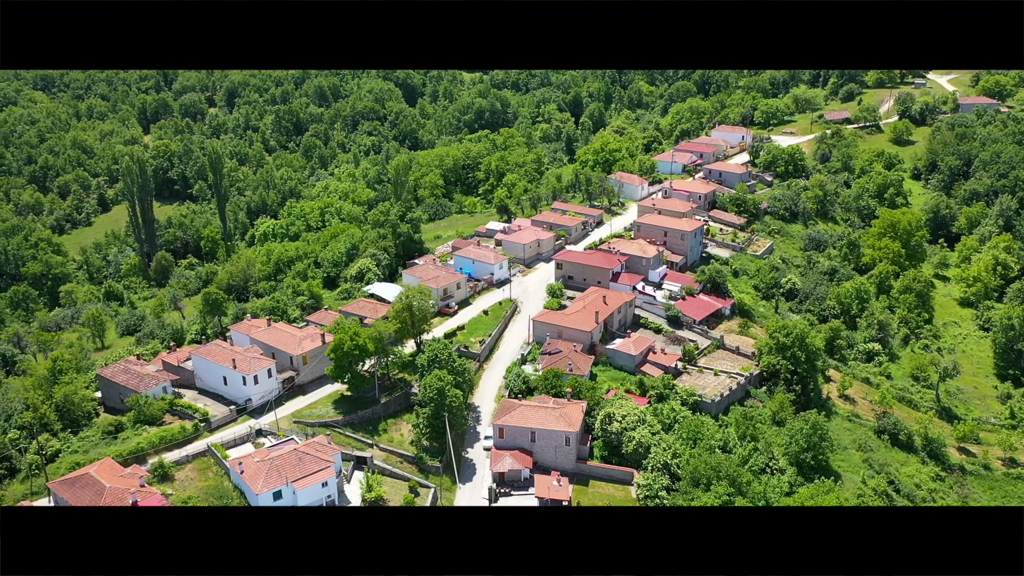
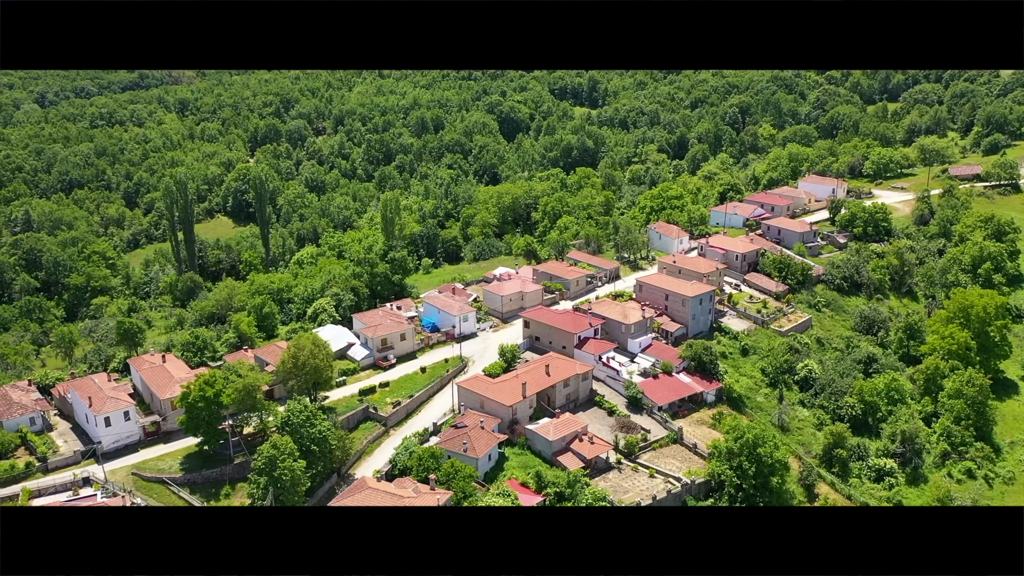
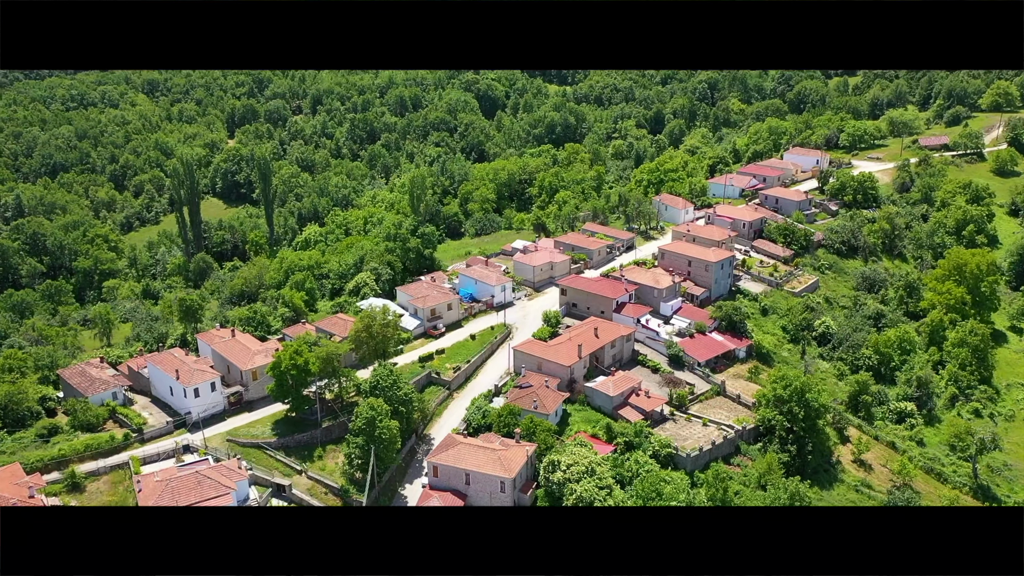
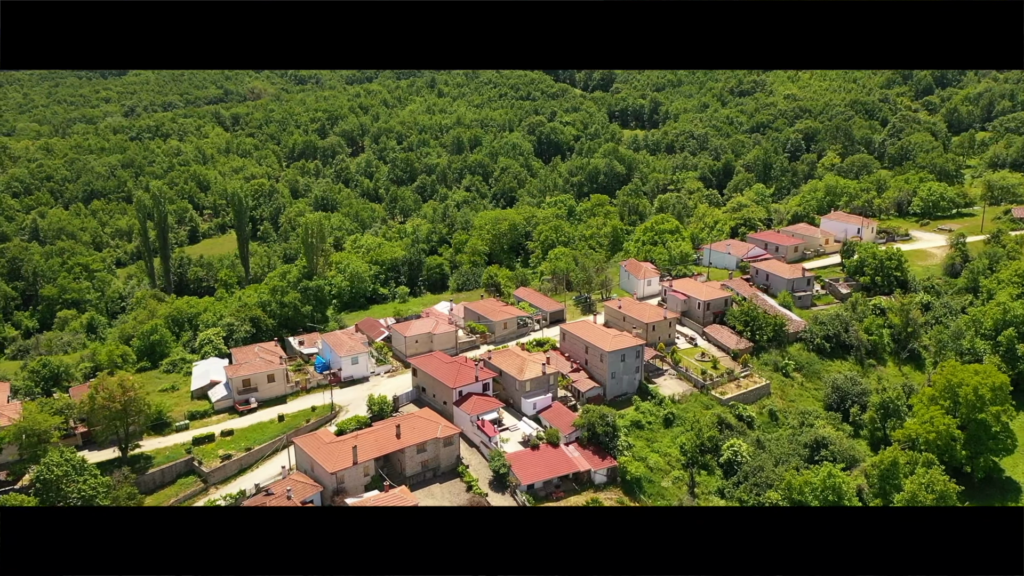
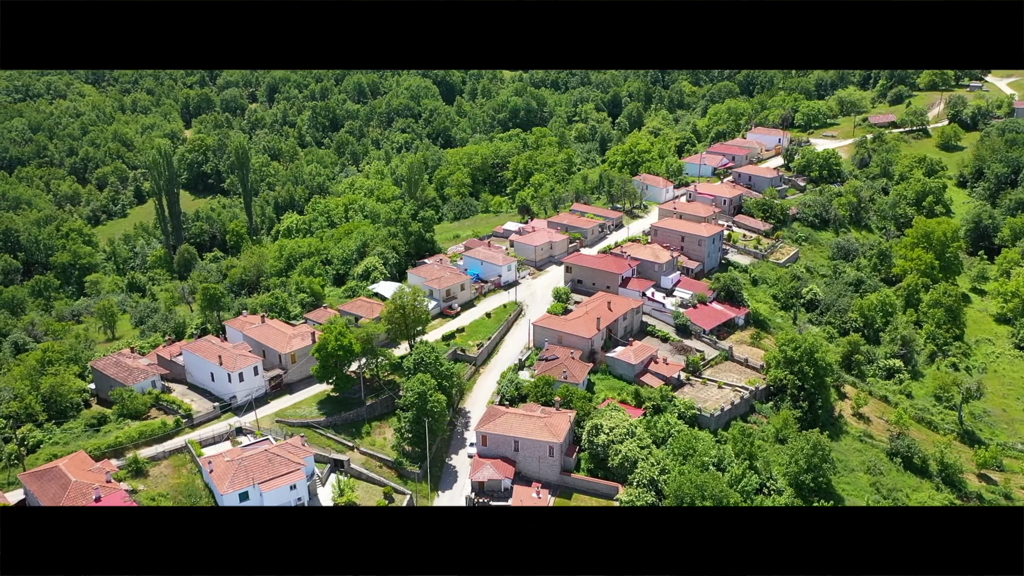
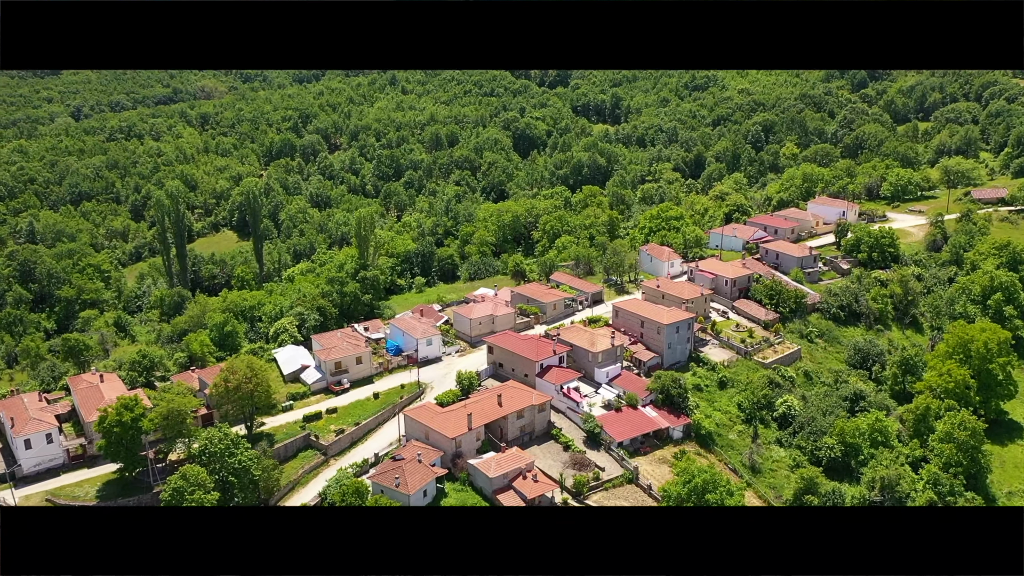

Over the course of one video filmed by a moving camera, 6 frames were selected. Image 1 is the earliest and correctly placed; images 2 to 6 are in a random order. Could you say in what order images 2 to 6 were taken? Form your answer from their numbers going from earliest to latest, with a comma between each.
5, 3, 2, 6, 4
